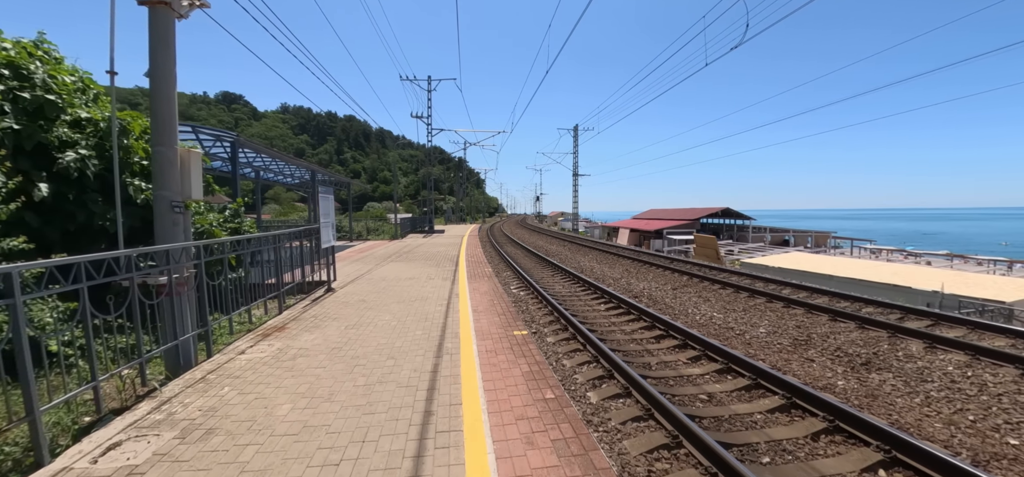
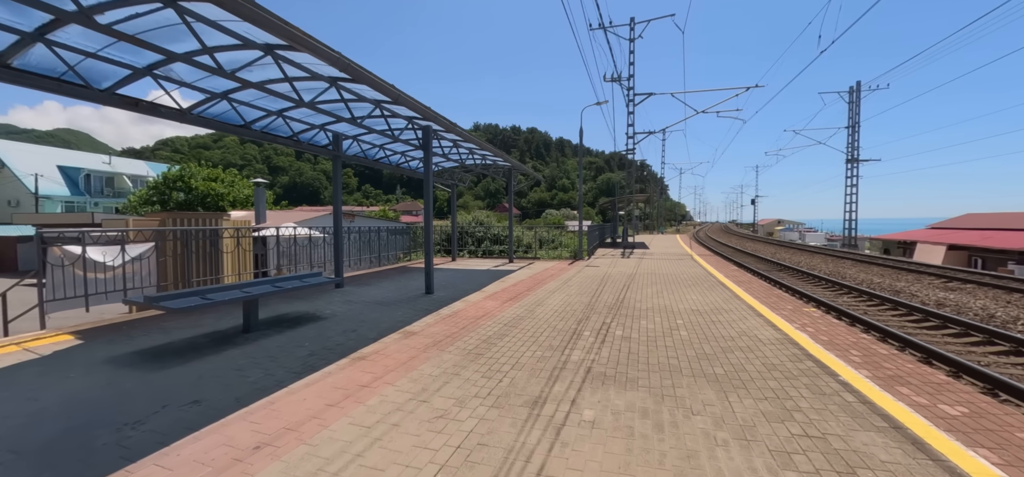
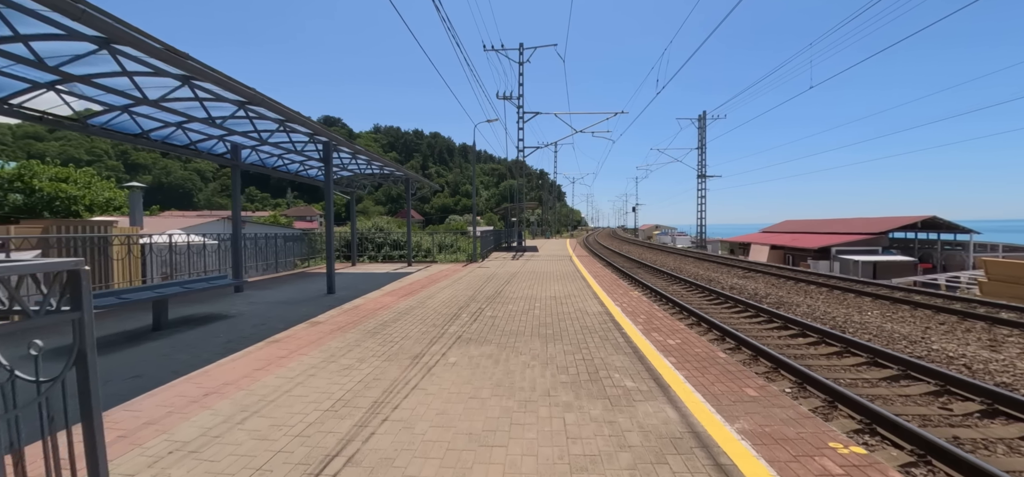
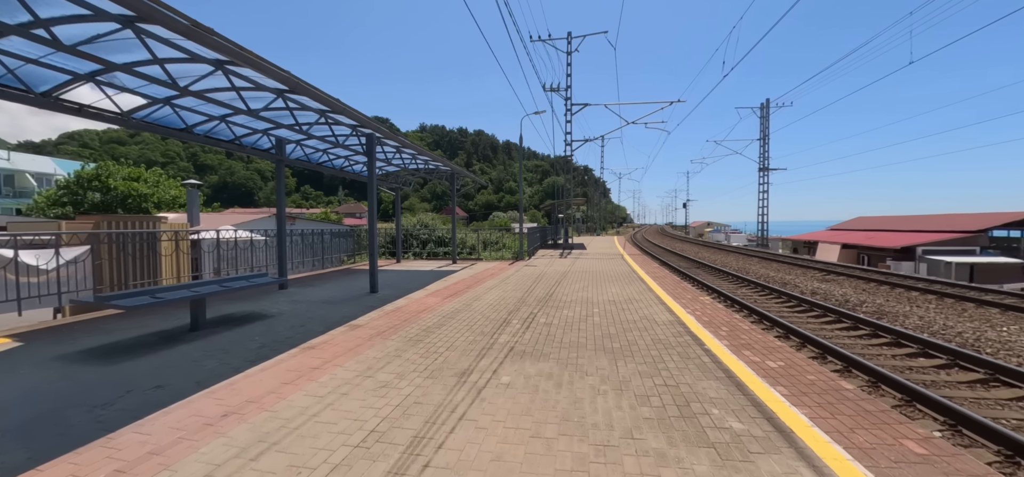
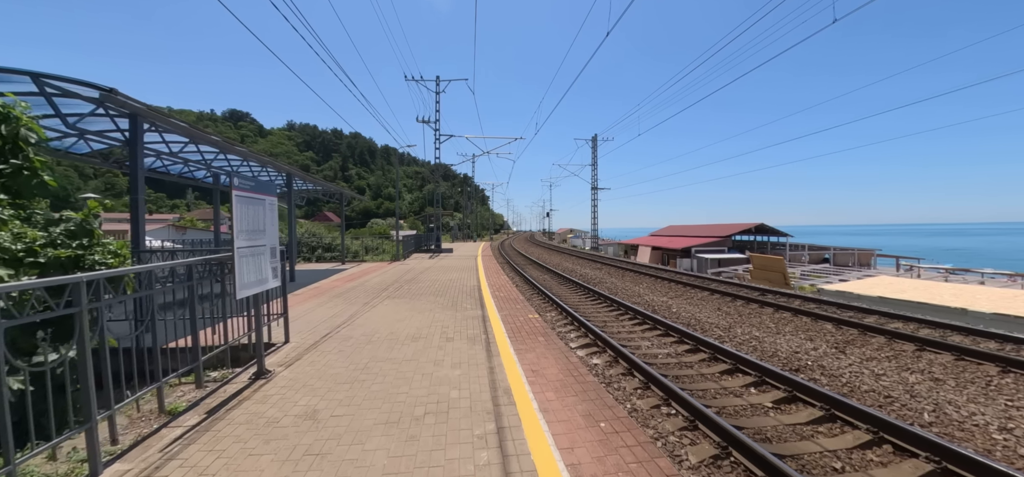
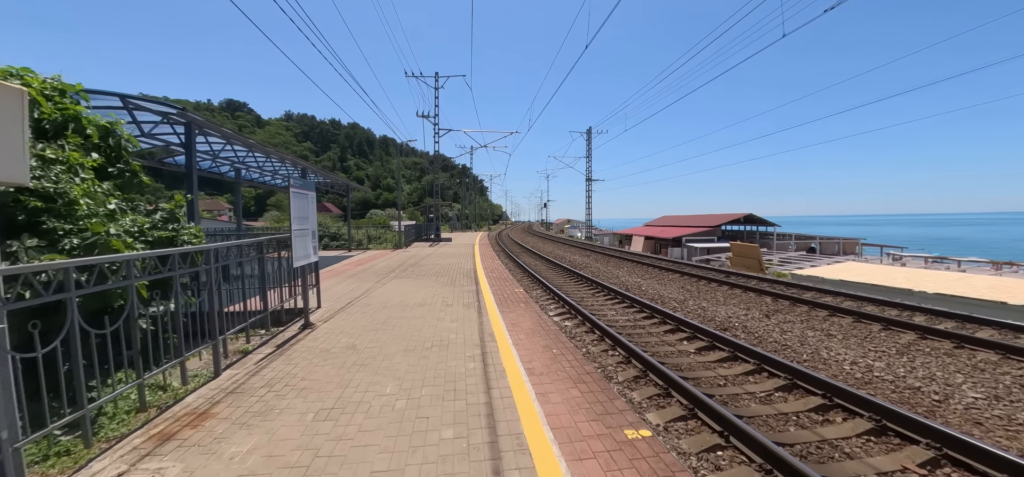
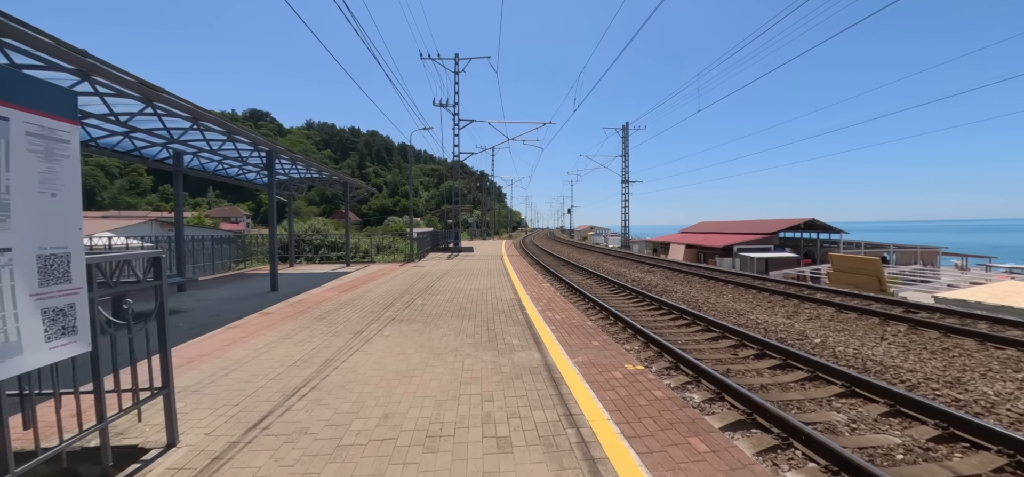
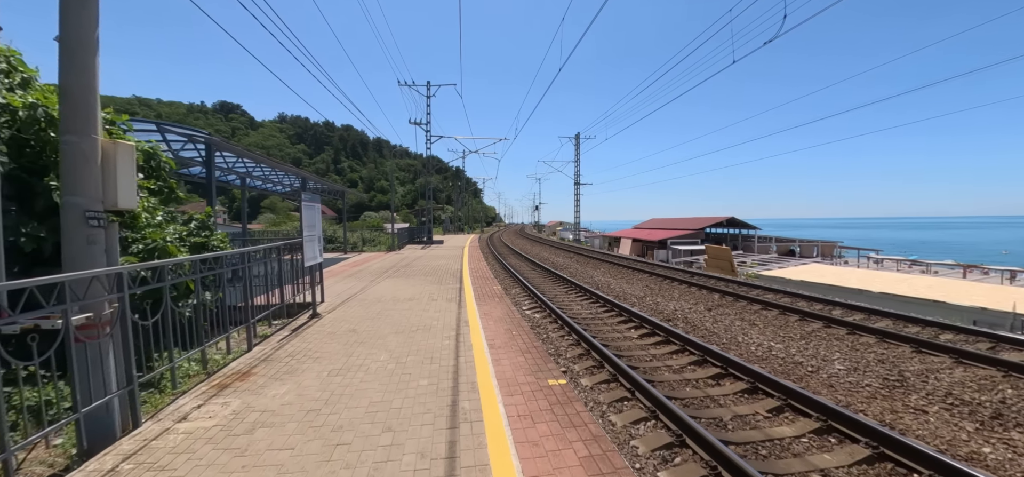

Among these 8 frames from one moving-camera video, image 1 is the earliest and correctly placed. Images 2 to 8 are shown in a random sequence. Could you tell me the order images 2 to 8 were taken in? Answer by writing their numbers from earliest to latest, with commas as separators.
8, 6, 5, 7, 3, 4, 2
